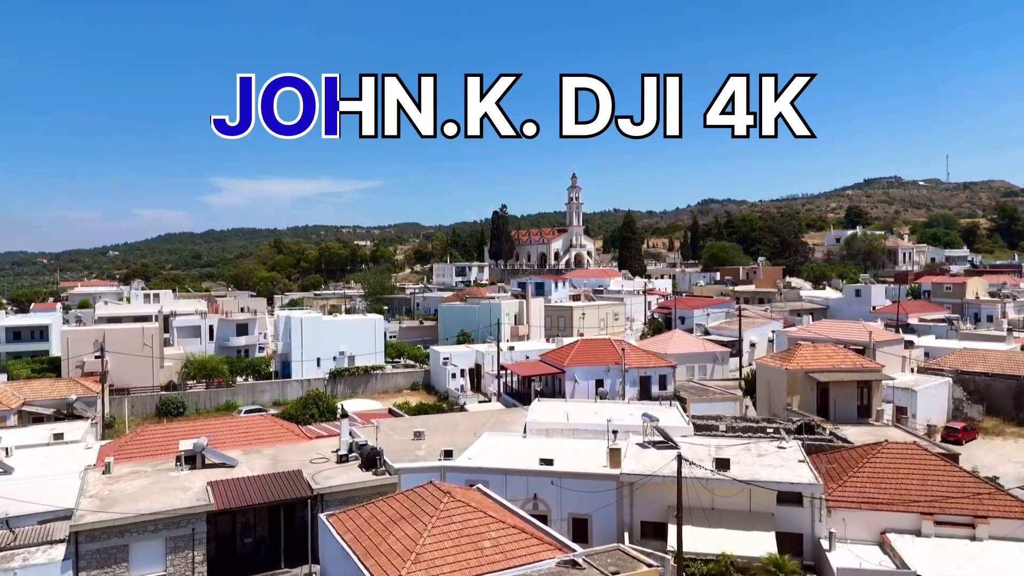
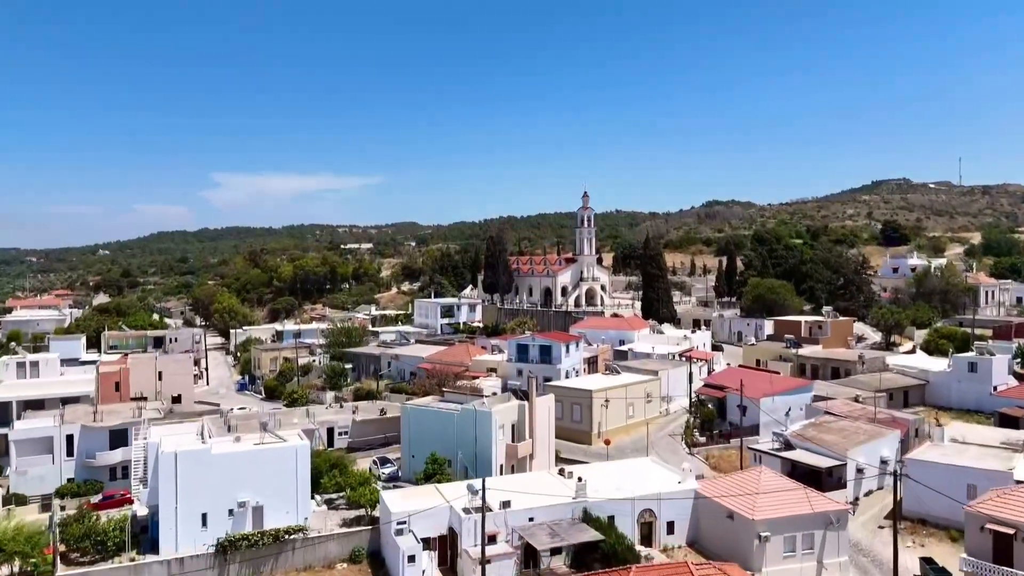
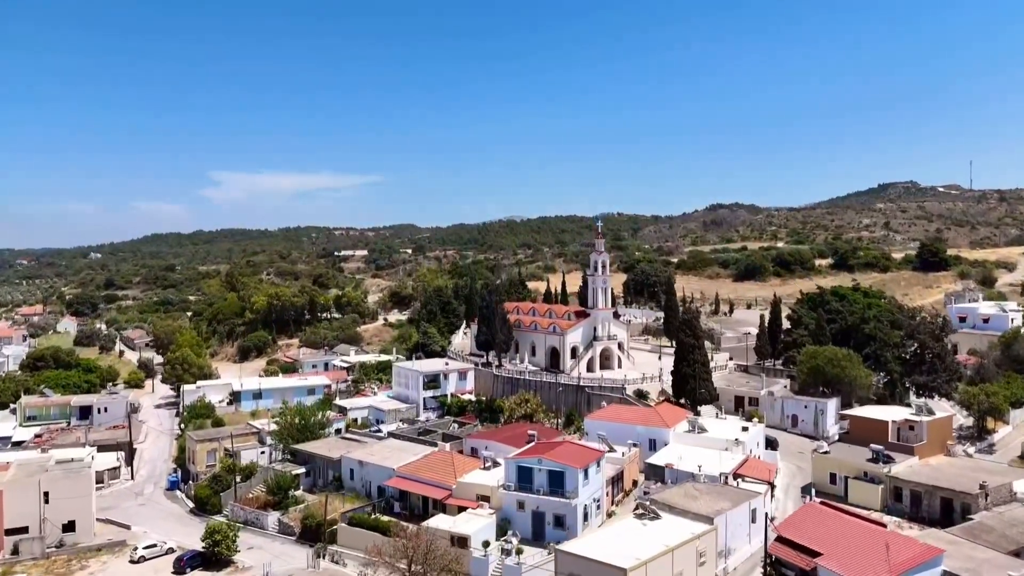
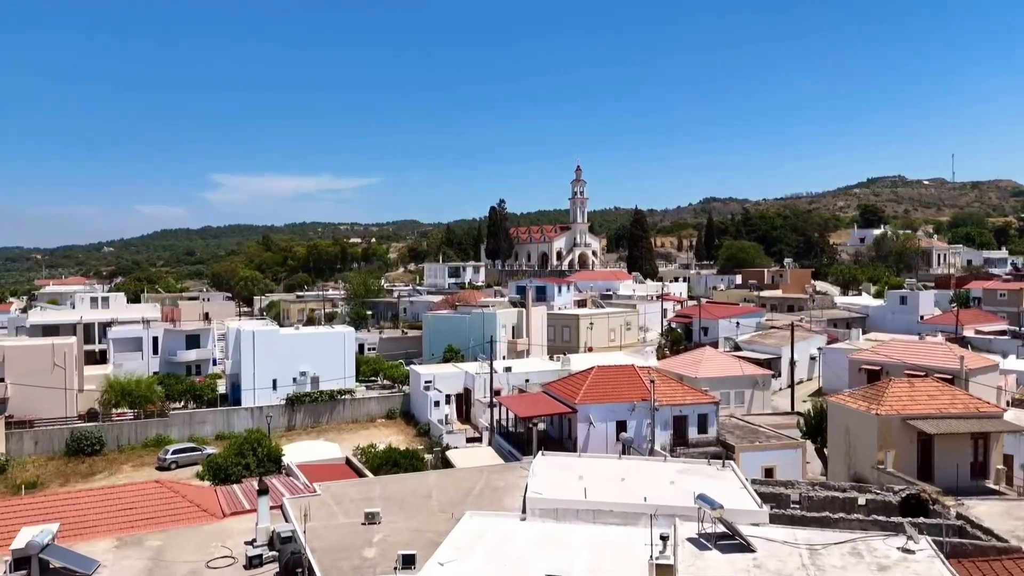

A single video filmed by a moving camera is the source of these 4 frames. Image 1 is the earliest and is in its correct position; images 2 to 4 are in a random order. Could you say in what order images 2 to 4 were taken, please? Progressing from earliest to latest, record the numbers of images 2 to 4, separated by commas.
4, 2, 3
